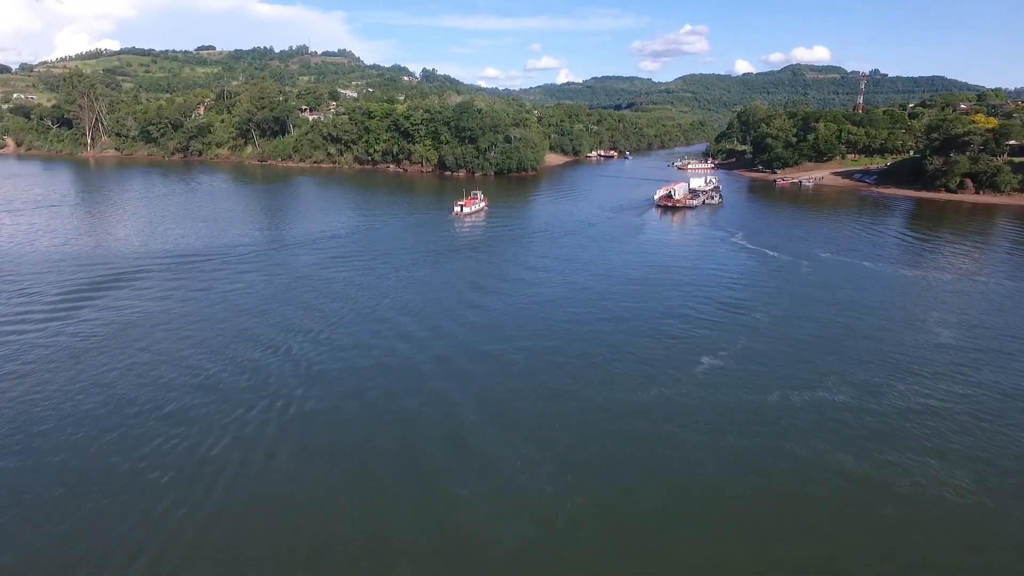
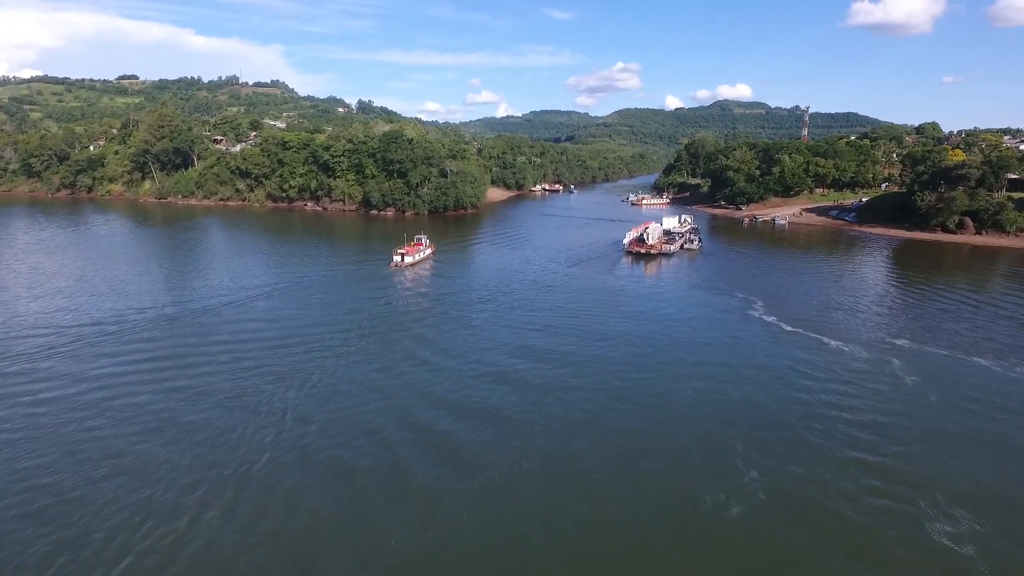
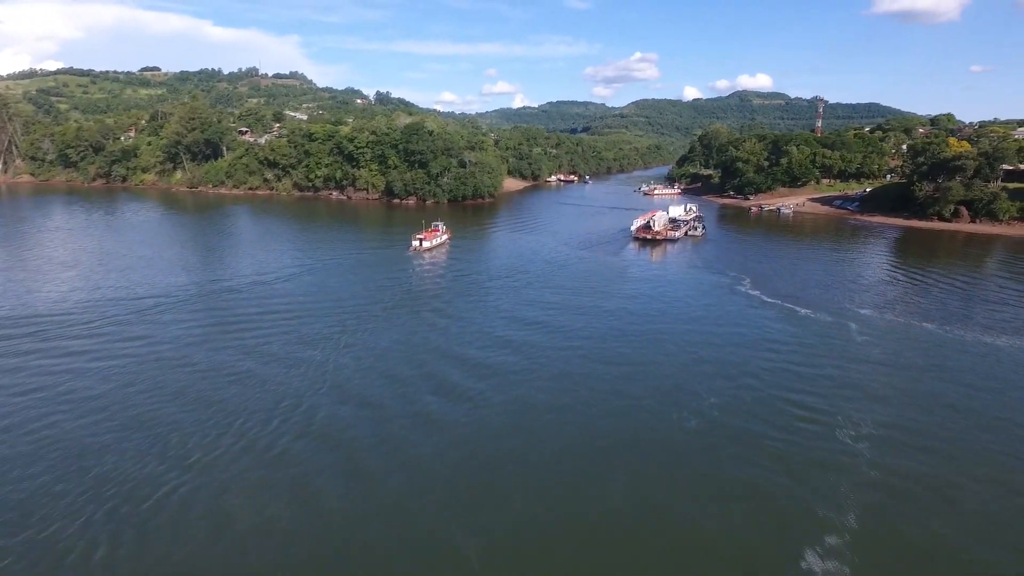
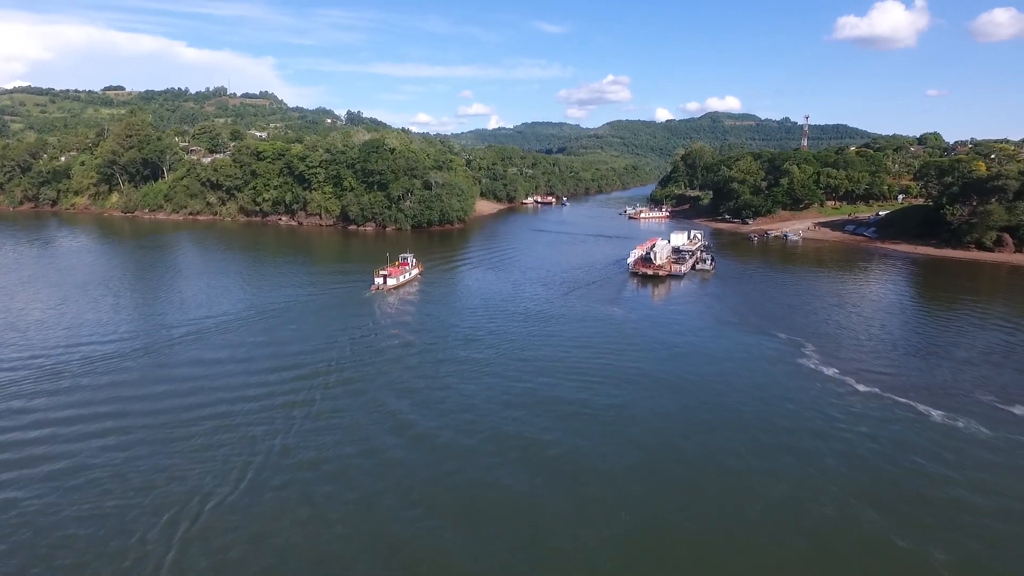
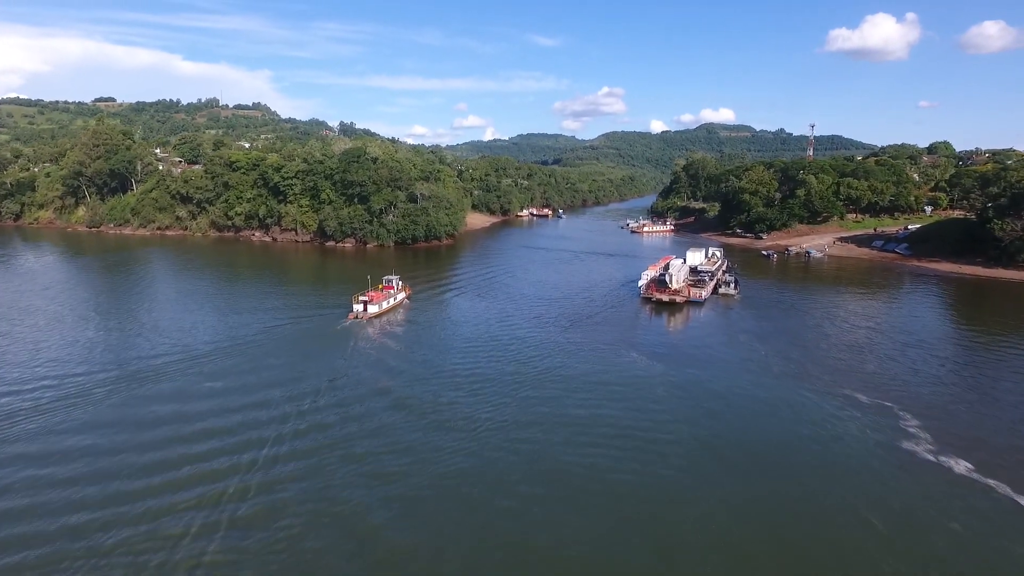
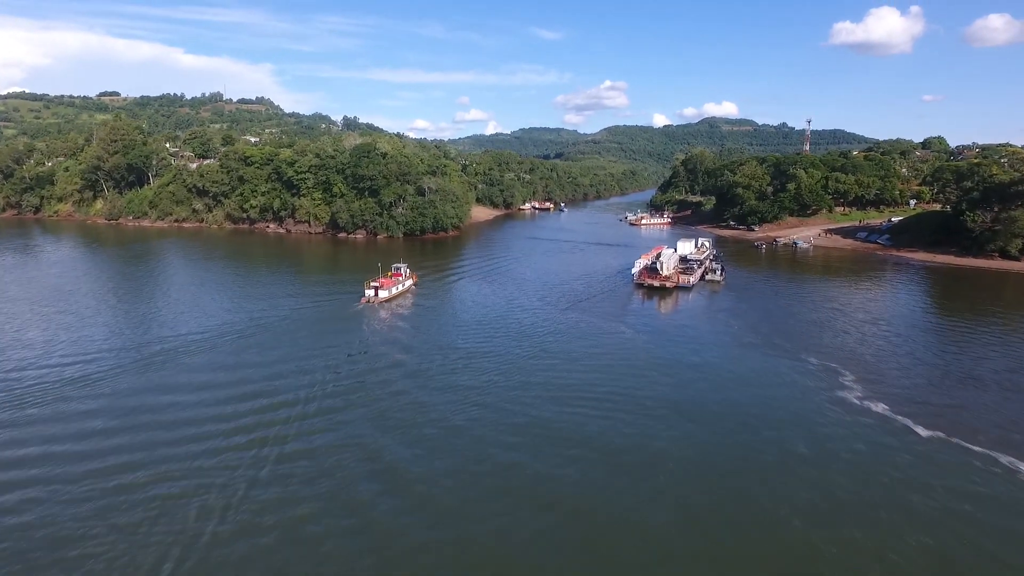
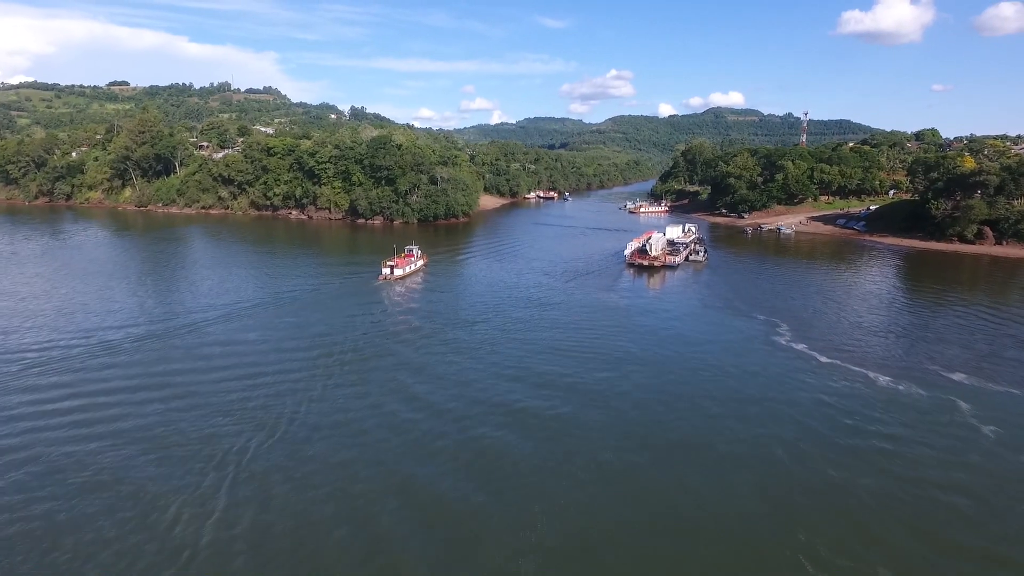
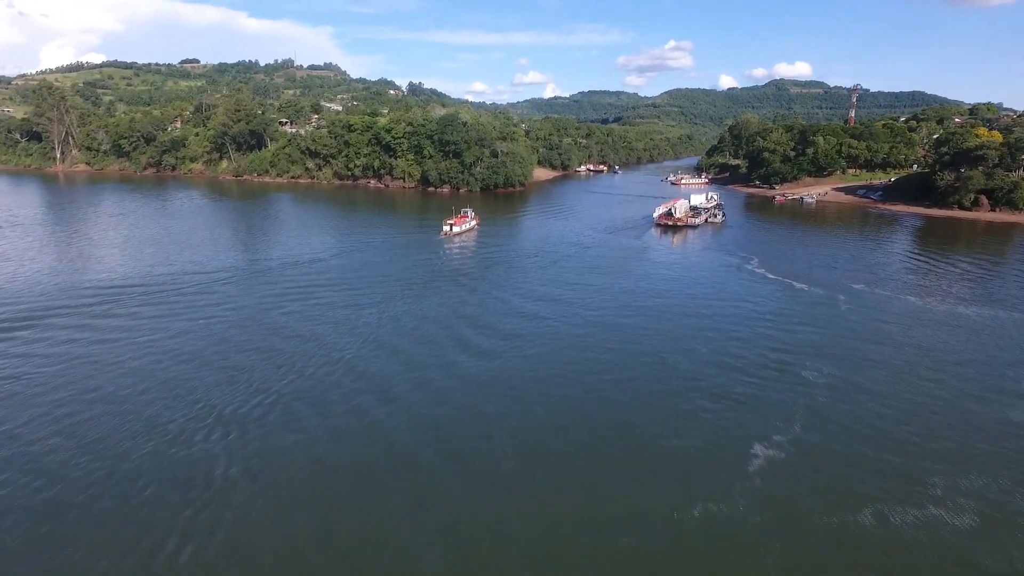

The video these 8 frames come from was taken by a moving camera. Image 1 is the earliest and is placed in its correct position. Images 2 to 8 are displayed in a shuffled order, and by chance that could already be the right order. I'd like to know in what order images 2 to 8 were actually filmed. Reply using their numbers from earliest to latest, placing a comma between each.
8, 3, 2, 7, 4, 6, 5
